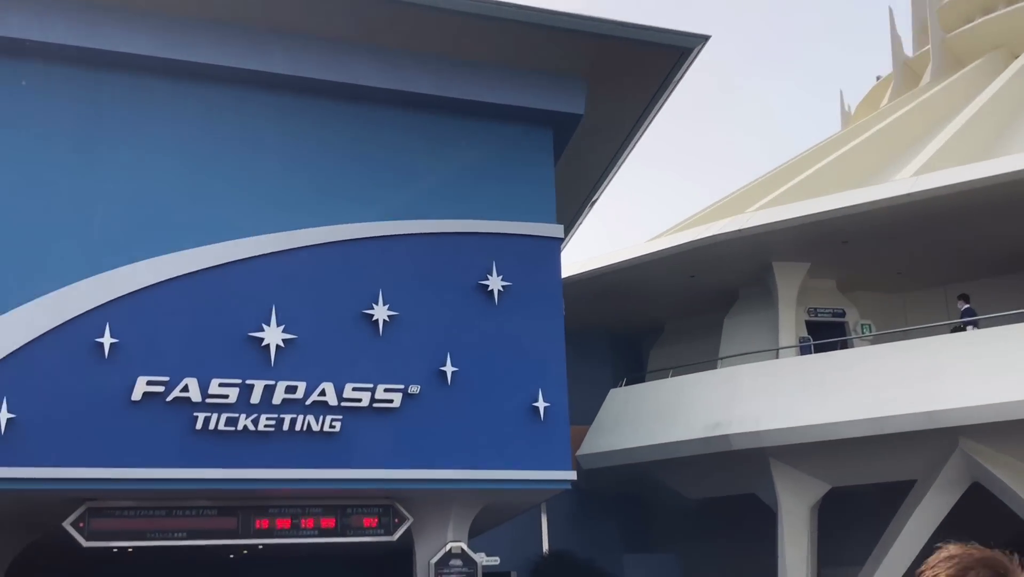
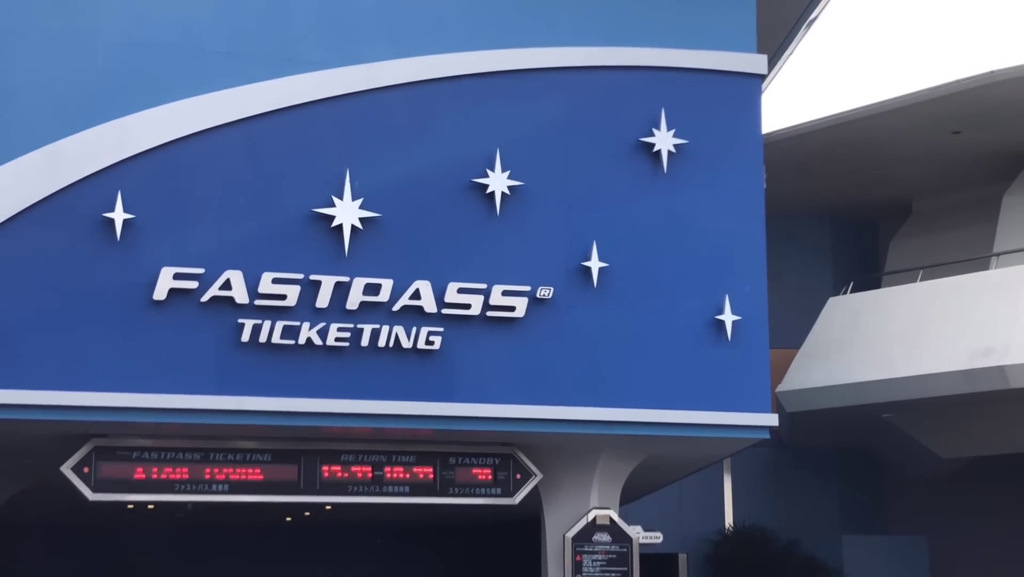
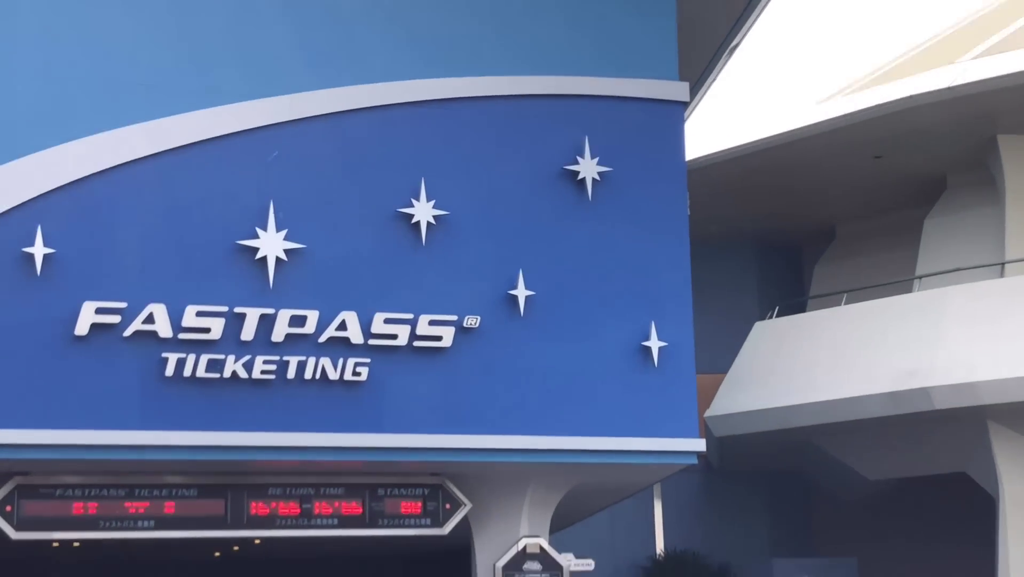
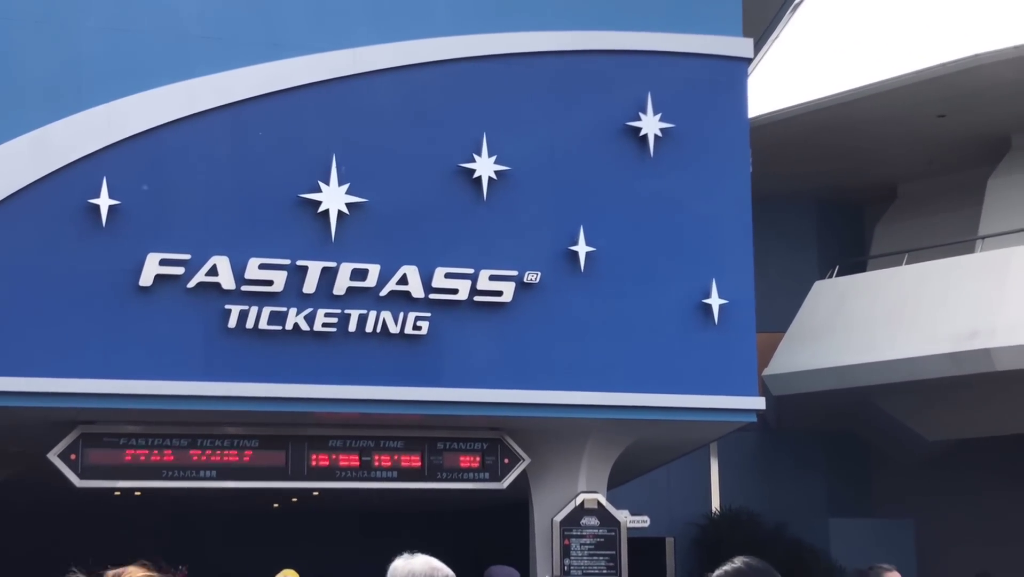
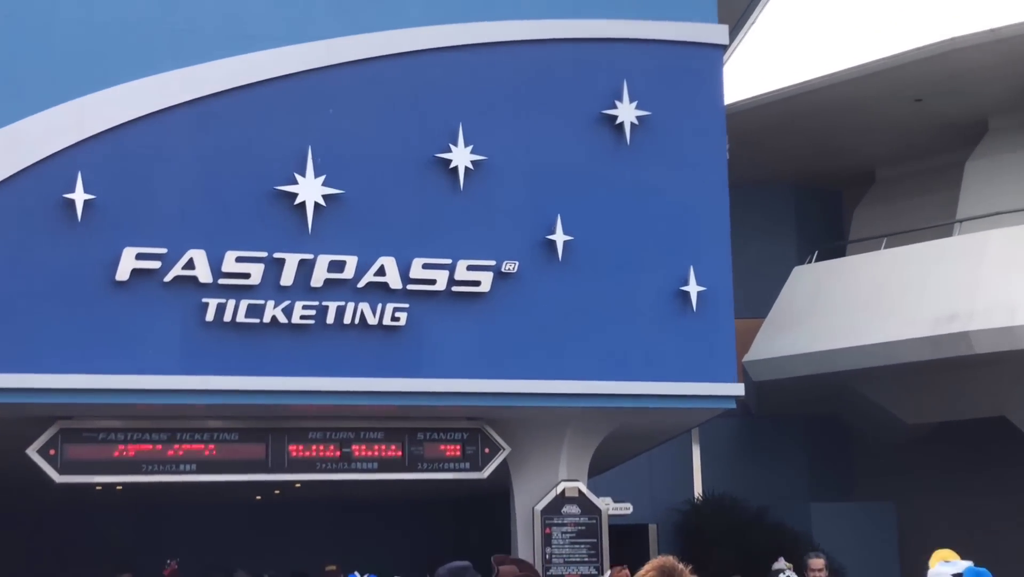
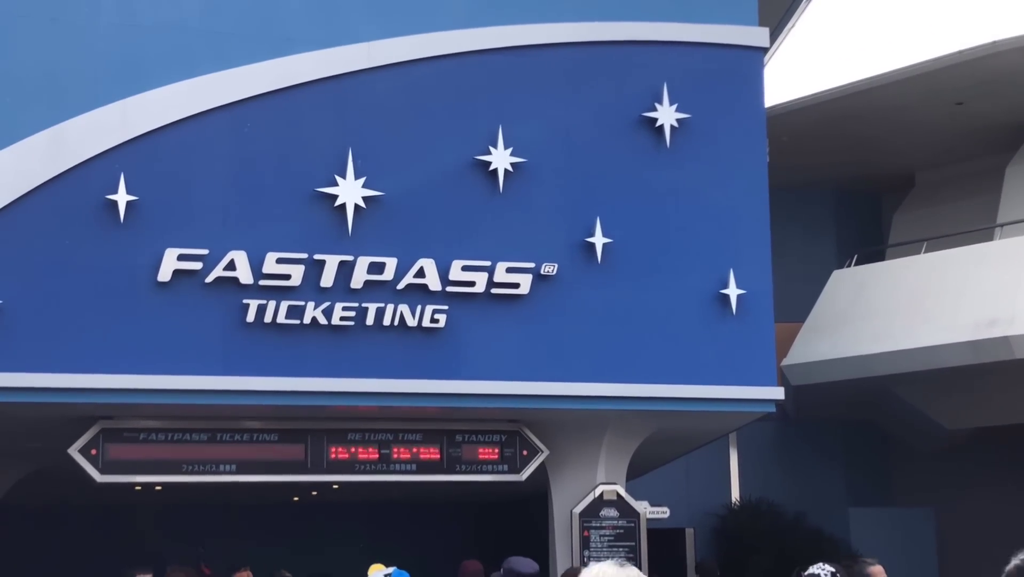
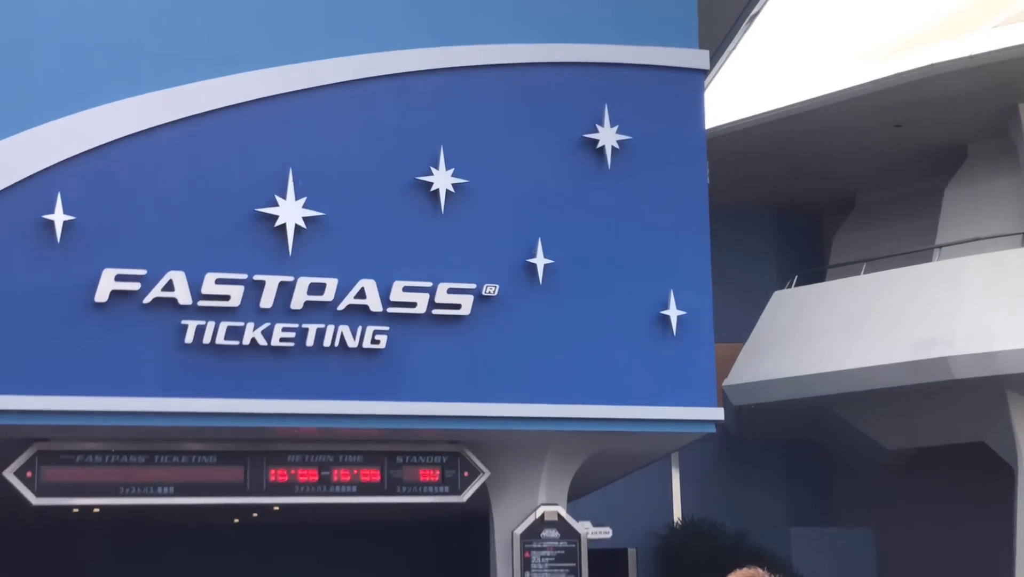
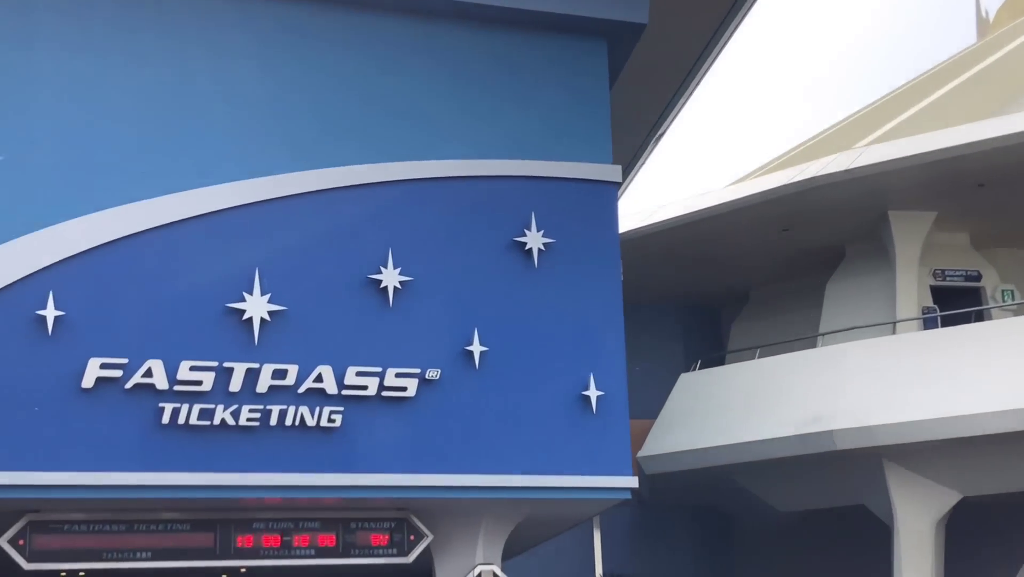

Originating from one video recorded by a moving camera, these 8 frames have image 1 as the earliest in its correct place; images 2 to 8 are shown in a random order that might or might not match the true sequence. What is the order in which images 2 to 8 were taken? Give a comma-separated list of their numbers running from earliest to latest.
8, 3, 7, 5, 2, 6, 4
